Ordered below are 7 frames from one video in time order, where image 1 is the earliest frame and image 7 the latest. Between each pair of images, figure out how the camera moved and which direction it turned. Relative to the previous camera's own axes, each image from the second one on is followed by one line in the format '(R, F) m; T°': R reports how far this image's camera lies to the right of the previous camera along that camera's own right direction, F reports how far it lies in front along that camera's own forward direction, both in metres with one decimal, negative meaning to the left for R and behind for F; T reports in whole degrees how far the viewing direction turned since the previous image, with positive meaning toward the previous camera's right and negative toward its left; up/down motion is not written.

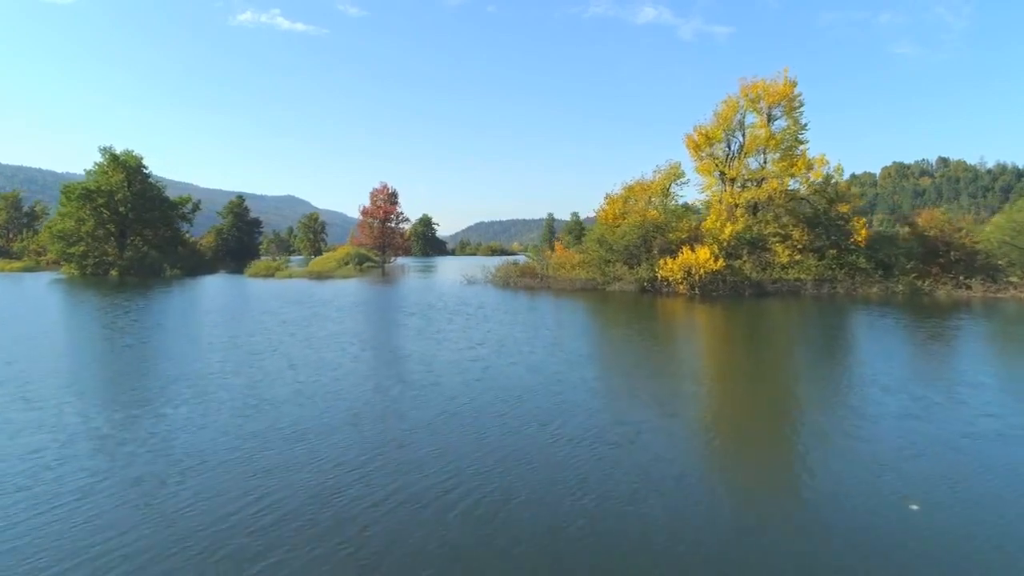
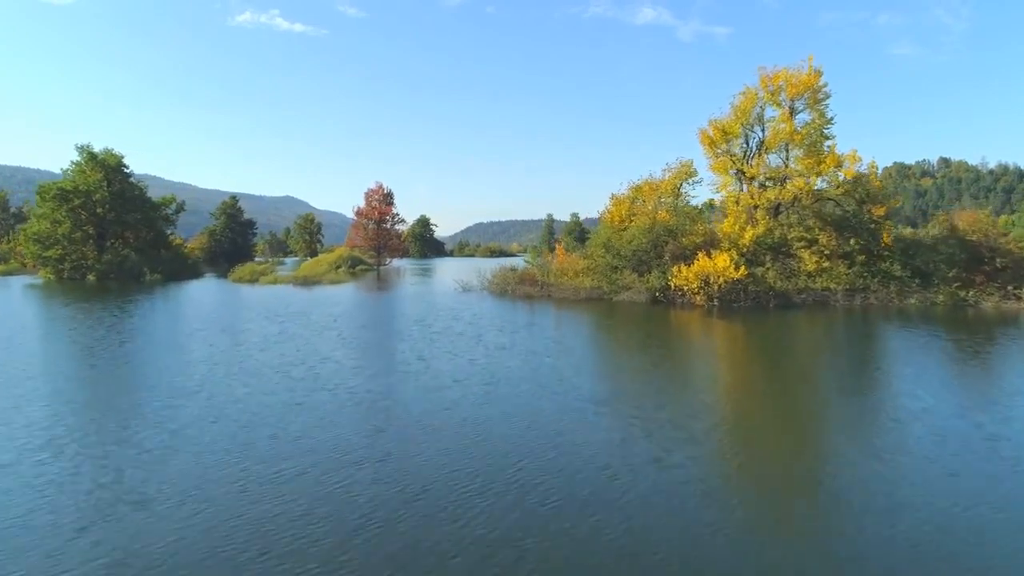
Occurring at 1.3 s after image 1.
(+0.1, +2.9) m; 0°
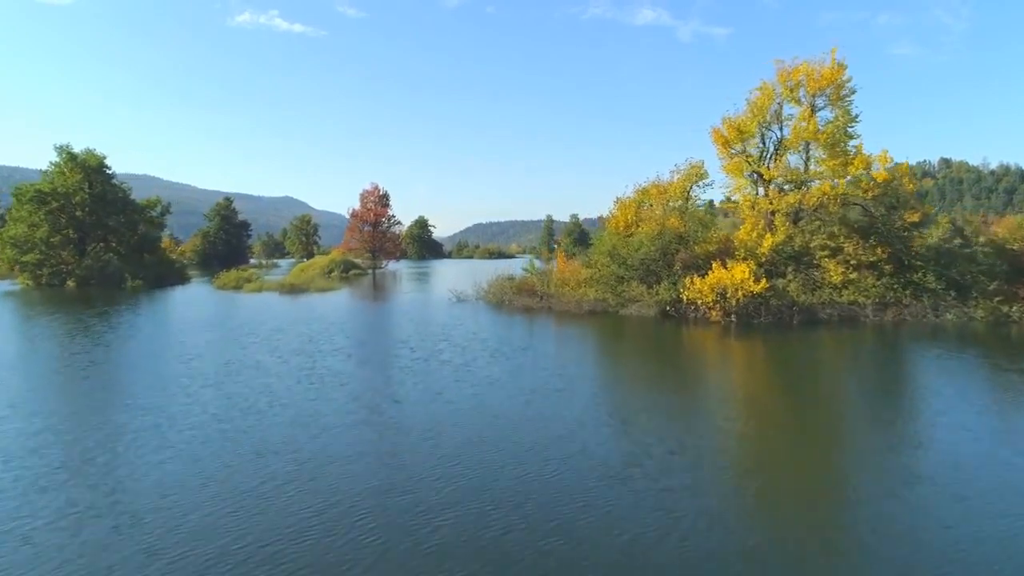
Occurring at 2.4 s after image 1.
(+0.1, +2.4) m; 0°
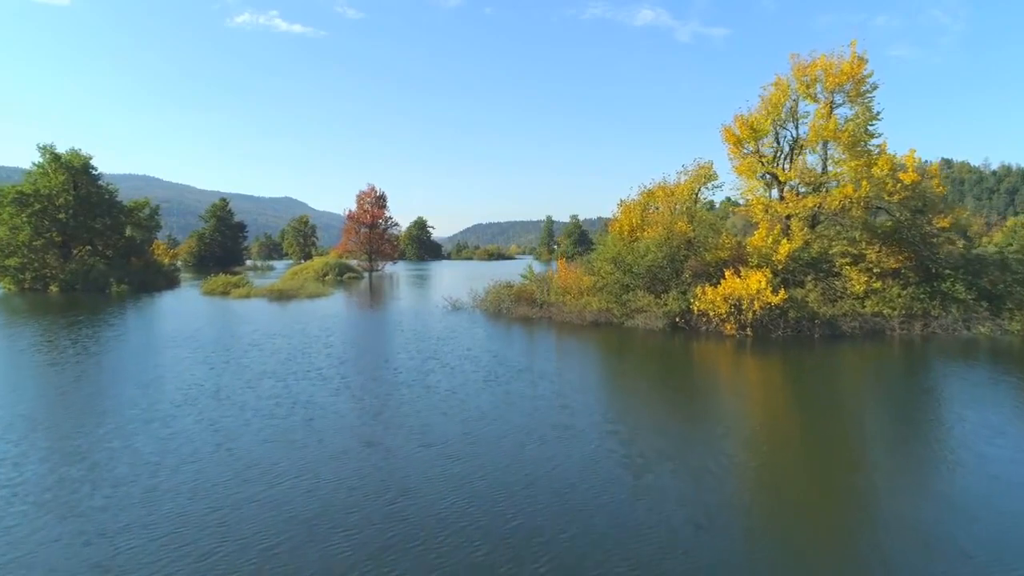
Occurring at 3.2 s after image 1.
(+0.1, +1.8) m; 0°
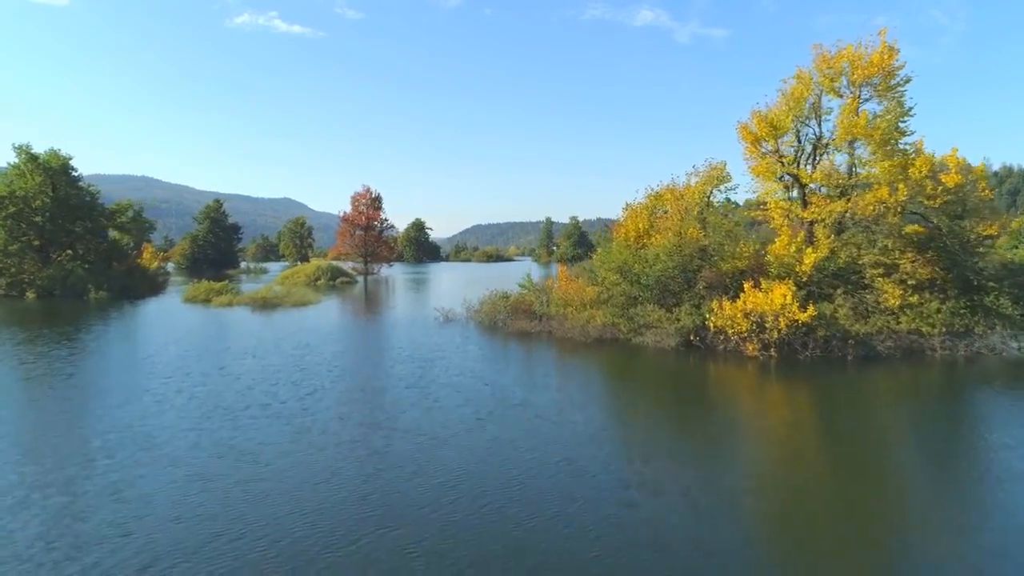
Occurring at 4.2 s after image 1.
(+0.1, +2.3) m; 0°
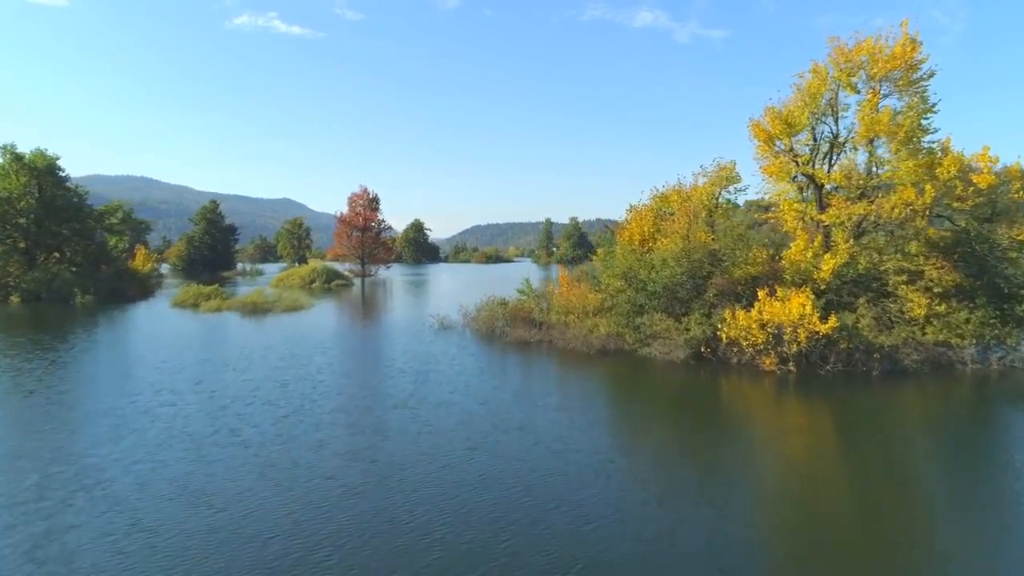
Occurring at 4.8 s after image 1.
(0.0, +1.4) m; 0°
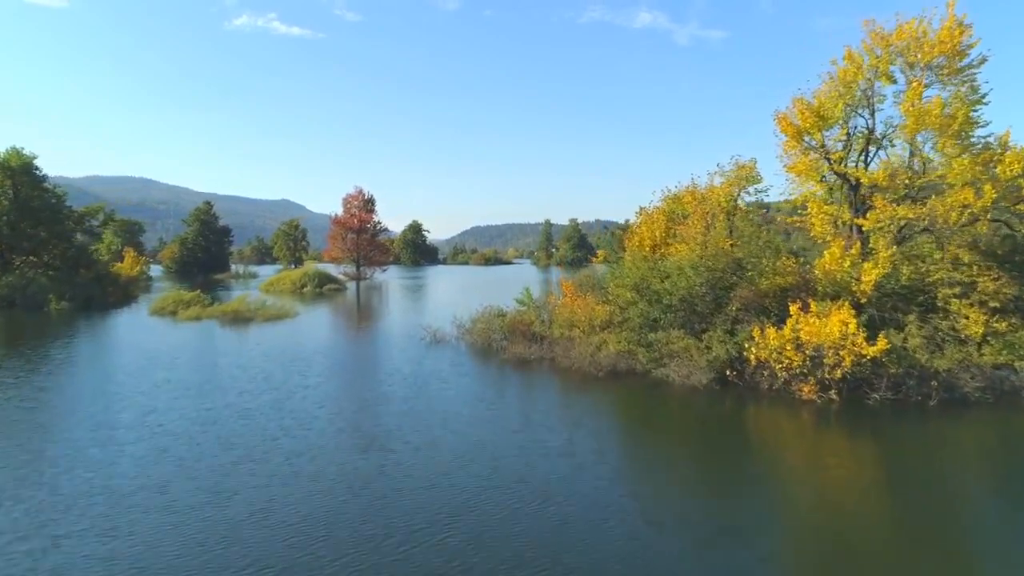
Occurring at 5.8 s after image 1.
(0.0, +2.4) m; 0°
